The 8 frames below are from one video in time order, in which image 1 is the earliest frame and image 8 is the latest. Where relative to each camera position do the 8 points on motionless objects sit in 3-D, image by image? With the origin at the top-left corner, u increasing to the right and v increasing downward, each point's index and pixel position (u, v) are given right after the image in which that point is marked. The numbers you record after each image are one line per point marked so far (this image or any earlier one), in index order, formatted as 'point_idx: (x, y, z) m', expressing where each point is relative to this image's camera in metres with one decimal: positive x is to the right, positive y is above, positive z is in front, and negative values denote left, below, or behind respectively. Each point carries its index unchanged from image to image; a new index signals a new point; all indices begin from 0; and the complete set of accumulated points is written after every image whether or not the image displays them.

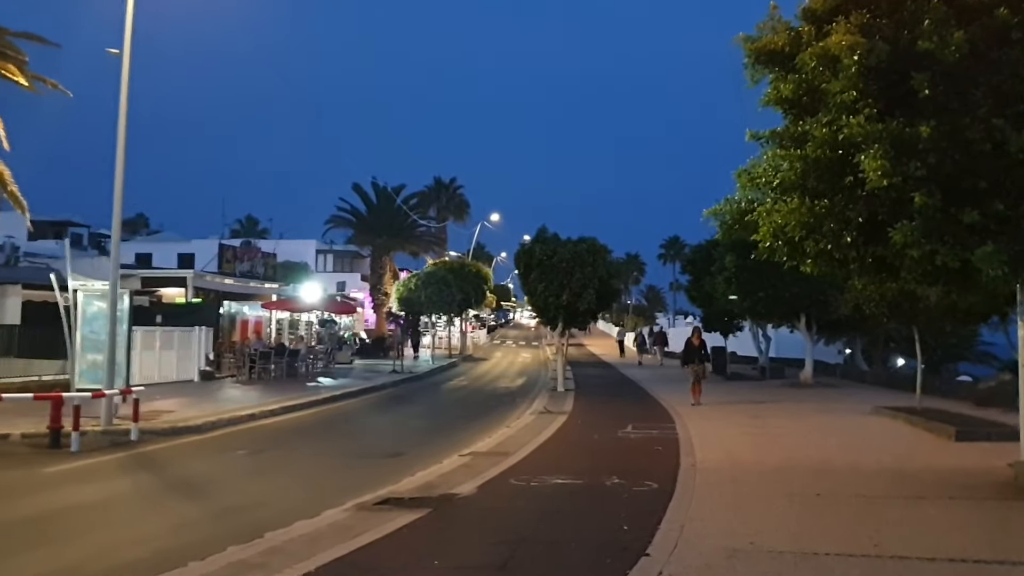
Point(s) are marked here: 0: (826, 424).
0: (+5.9, -2.6, +19.0) m
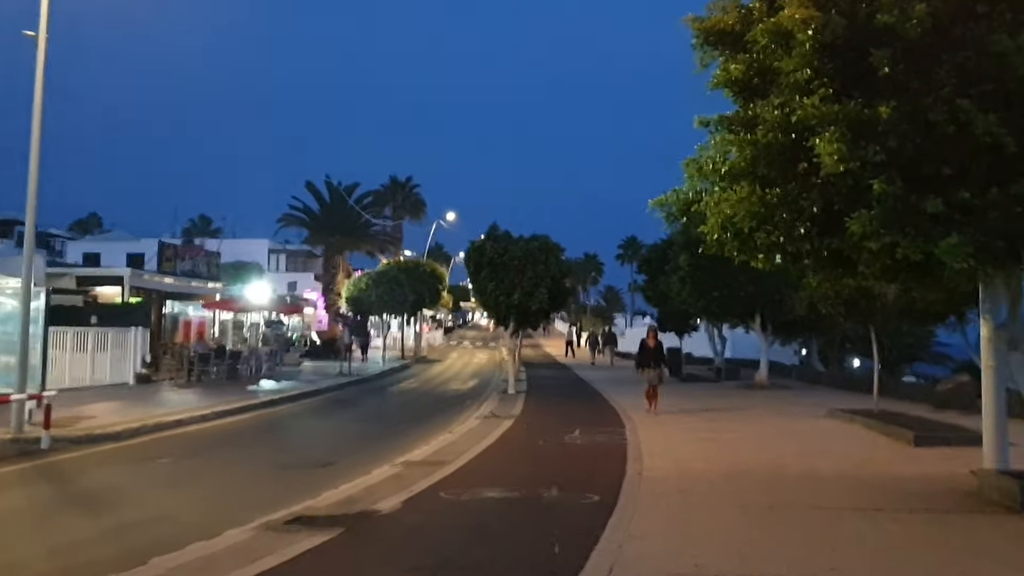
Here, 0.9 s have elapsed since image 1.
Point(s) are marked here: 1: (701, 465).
0: (+4.9, -2.6, +18.3) m
1: (+2.5, -2.3, +13.2) m
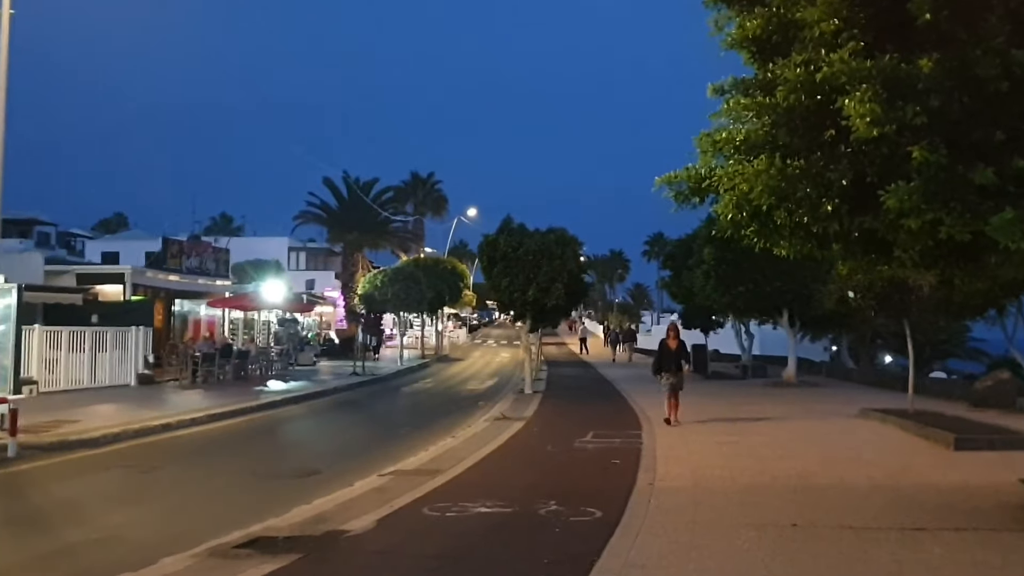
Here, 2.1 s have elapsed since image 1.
0: (+5.0, -2.4, +17.0) m
1: (+2.5, -2.2, +12.0) m
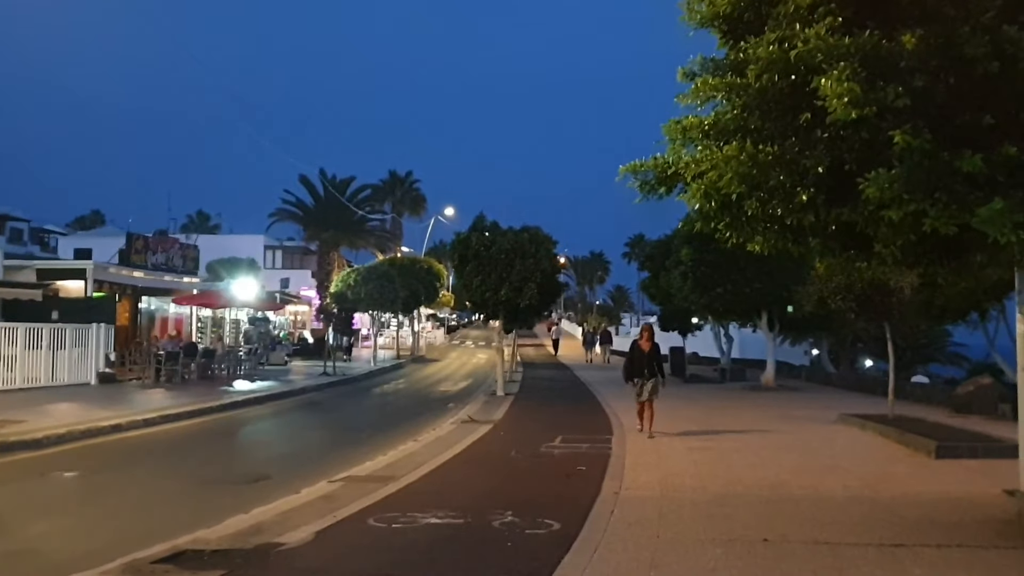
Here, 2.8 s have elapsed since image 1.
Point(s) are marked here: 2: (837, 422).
0: (+4.4, -2.4, +16.4) m
1: (+2.0, -2.2, +11.4) m
2: (+6.1, -2.5, +19.0) m
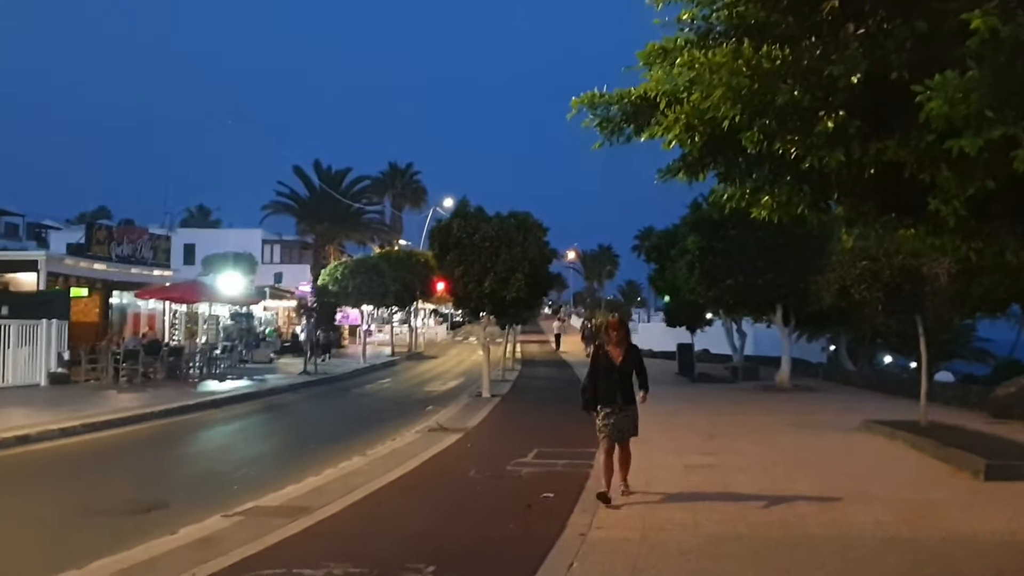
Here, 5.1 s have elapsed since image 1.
0: (+4.0, -2.2, +14.0) m
1: (+1.5, -2.0, +9.0) m
2: (+5.7, -2.3, +16.6) m
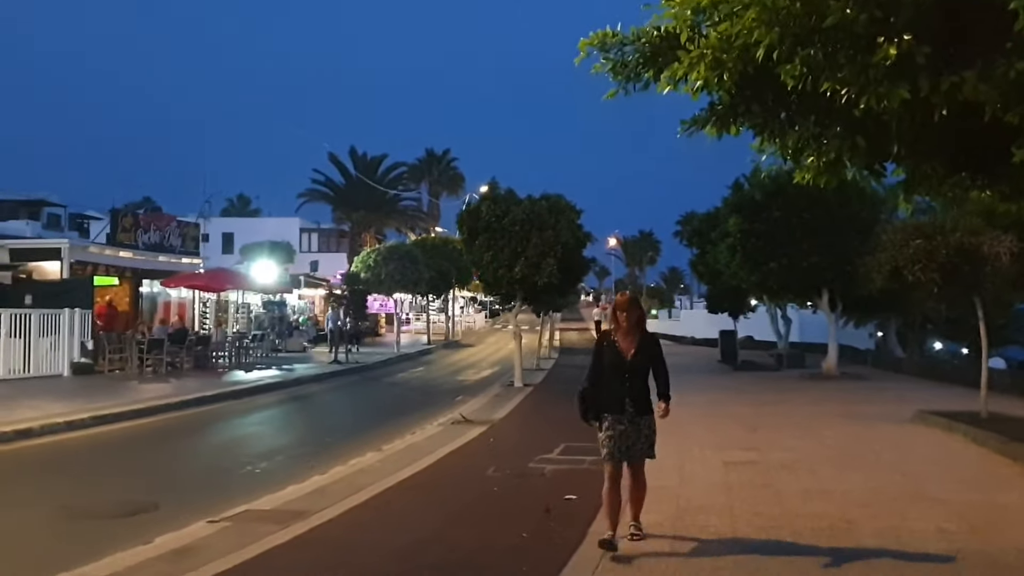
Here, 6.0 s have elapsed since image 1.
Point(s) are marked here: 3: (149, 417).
0: (+4.3, -2.0, +12.9) m
1: (+1.6, -1.9, +8.0) m
2: (+6.1, -2.0, +15.5) m
3: (-6.4, -2.3, +18.0) m
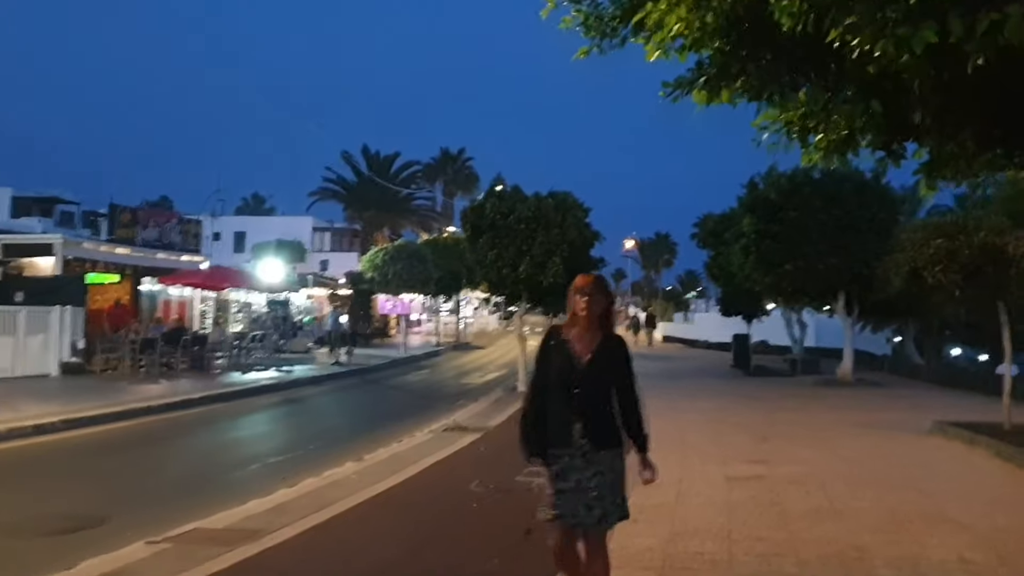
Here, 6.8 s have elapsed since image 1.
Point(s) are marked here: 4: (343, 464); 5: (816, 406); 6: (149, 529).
0: (+4.2, -2.0, +12.0) m
1: (+1.4, -1.9, +7.2) m
2: (+6.1, -2.1, +14.5) m
3: (-6.4, -2.2, +17.3) m
4: (-2.0, -2.1, +12.0) m
5: (+5.6, -2.2, +18.6) m
6: (-3.0, -2.0, +8.4) m
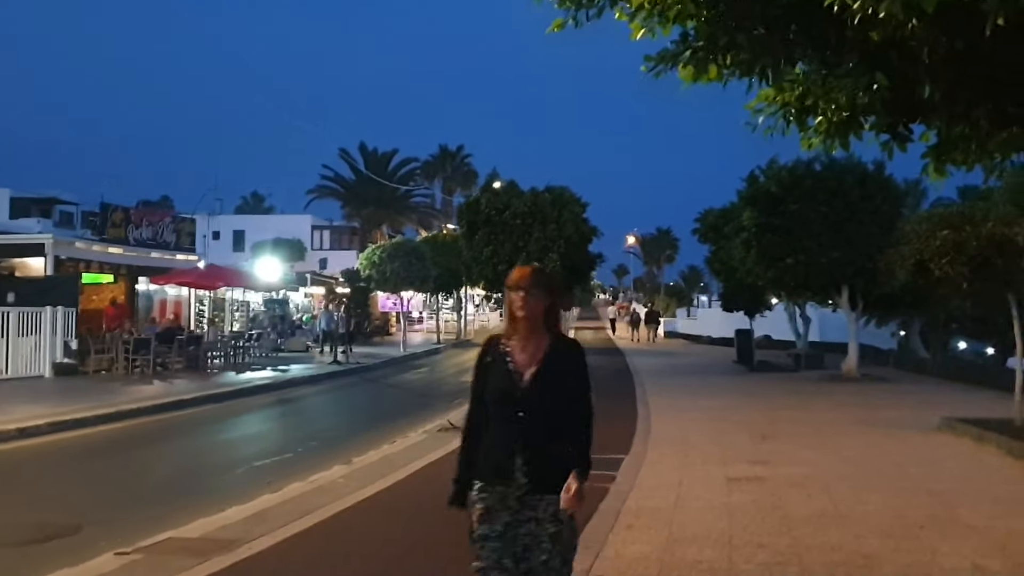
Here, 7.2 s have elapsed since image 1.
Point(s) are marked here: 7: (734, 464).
0: (+4.1, -2.0, +11.6) m
1: (+1.3, -1.8, +6.8) m
2: (+6.0, -2.0, +14.1) m
3: (-6.5, -2.2, +16.9) m
4: (-2.0, -2.0, +11.6) m
5: (+5.6, -2.1, +18.2) m
6: (-3.1, -2.0, +8.0) m
7: (+2.4, -1.9, +11.2) m
